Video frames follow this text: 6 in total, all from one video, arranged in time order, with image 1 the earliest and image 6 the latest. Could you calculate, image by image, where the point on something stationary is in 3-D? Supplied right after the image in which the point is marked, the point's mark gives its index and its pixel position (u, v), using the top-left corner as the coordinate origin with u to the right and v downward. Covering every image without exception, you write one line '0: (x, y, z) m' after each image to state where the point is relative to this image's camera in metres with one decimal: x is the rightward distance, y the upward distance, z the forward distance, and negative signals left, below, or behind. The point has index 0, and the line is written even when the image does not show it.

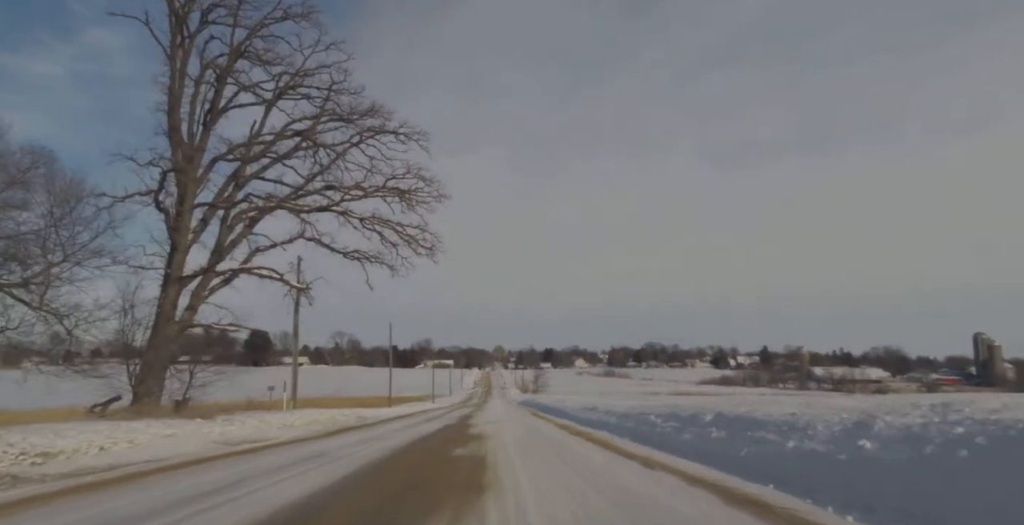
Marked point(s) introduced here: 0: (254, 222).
0: (-3.4, +0.5, +8.5) m
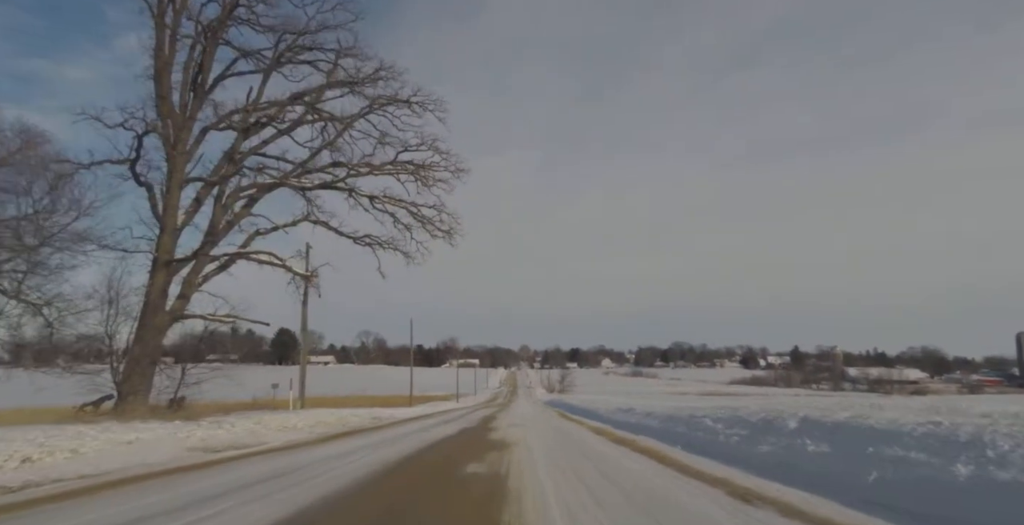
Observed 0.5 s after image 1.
0: (-3.1, +0.7, +7.7) m
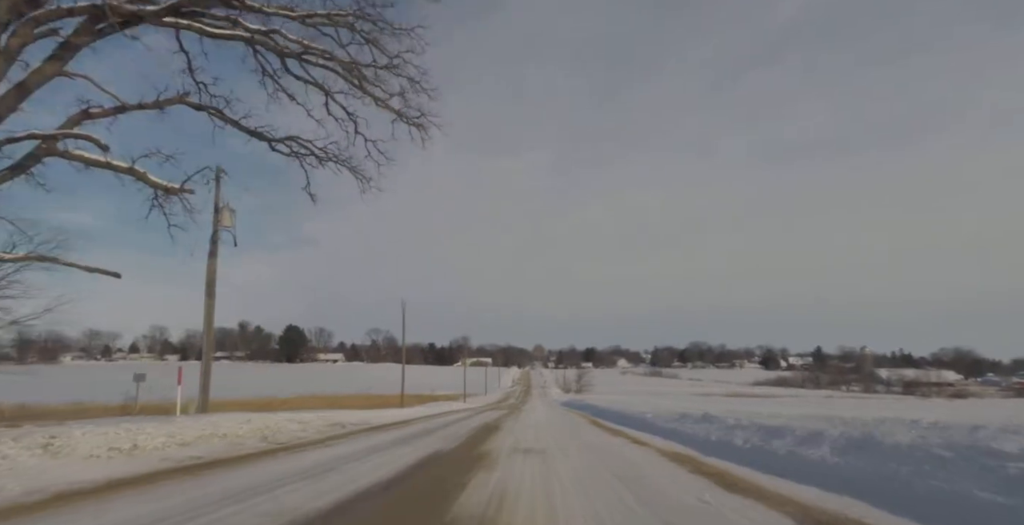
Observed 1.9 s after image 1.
0: (-3.1, +1.5, +4.4) m
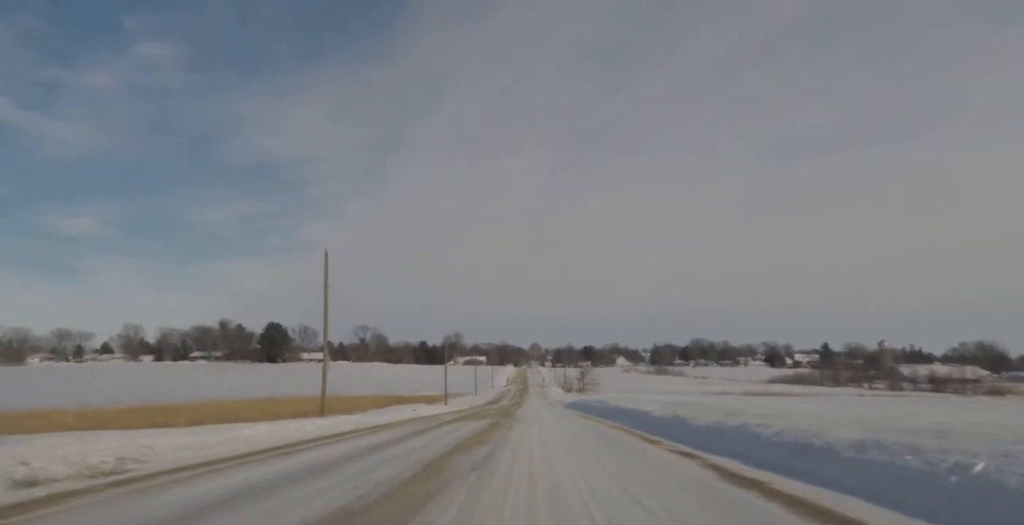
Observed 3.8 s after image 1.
0: (-3.2, +2.7, -1.8) m
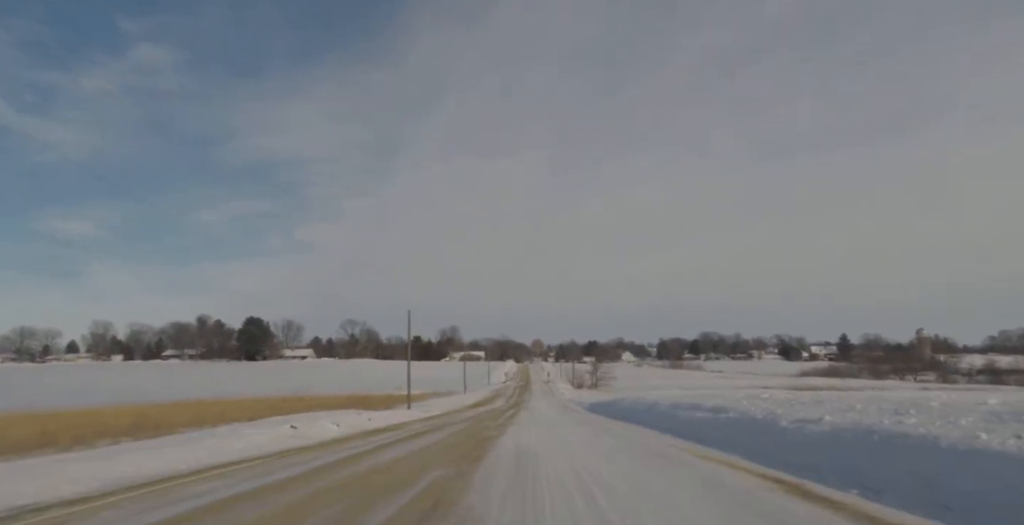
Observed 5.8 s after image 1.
0: (-3.4, +4.4, -10.1) m
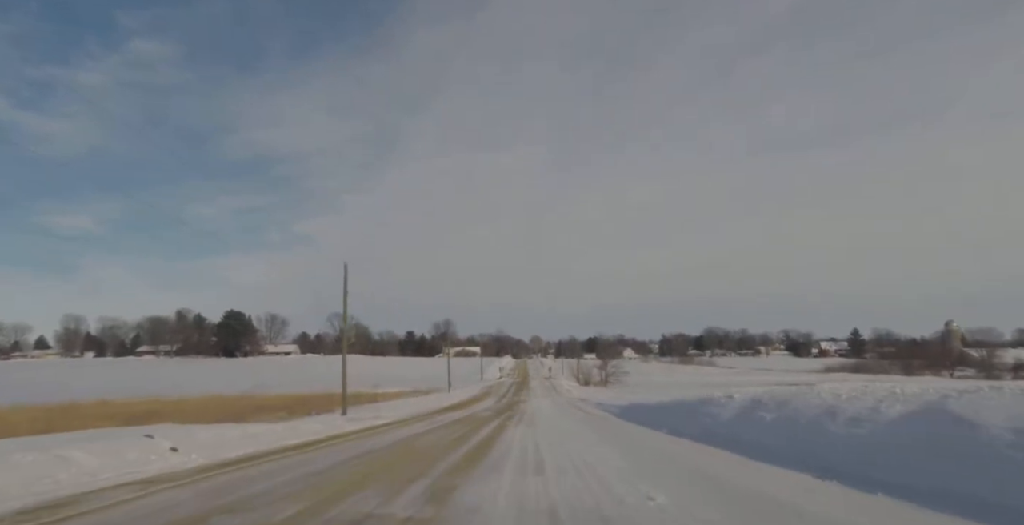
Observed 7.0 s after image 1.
0: (-3.5, +5.5, -16.1) m
